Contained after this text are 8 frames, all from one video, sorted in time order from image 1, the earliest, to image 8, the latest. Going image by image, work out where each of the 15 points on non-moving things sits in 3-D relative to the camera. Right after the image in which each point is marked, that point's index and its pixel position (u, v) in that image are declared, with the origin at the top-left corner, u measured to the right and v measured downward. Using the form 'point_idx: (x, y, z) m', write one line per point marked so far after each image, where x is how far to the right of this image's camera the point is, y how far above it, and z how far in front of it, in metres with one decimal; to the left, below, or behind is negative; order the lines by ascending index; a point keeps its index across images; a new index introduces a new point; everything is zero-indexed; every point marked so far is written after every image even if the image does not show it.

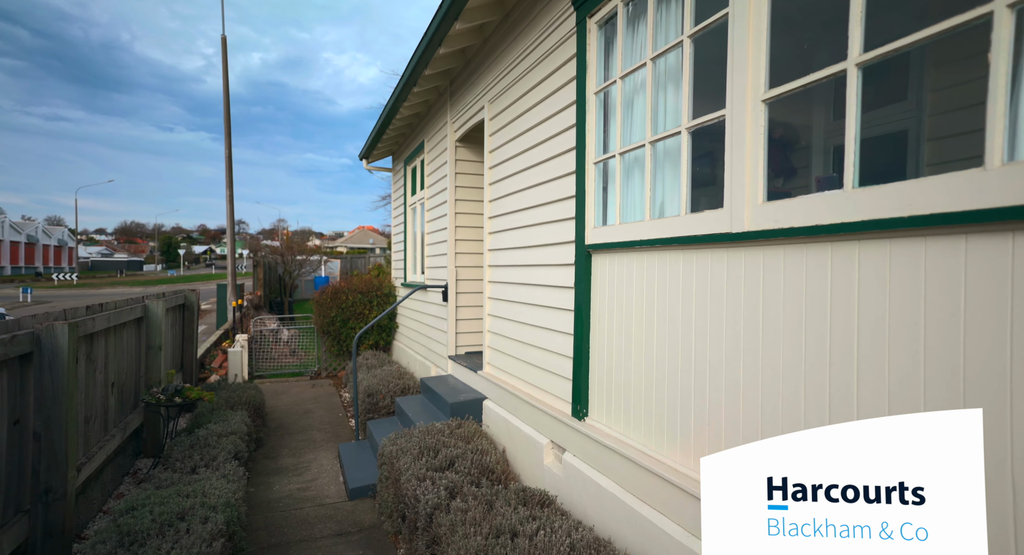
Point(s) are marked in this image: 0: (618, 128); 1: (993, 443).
0: (+0.6, +0.8, +2.9) m
1: (+1.2, -0.4, +1.3) m
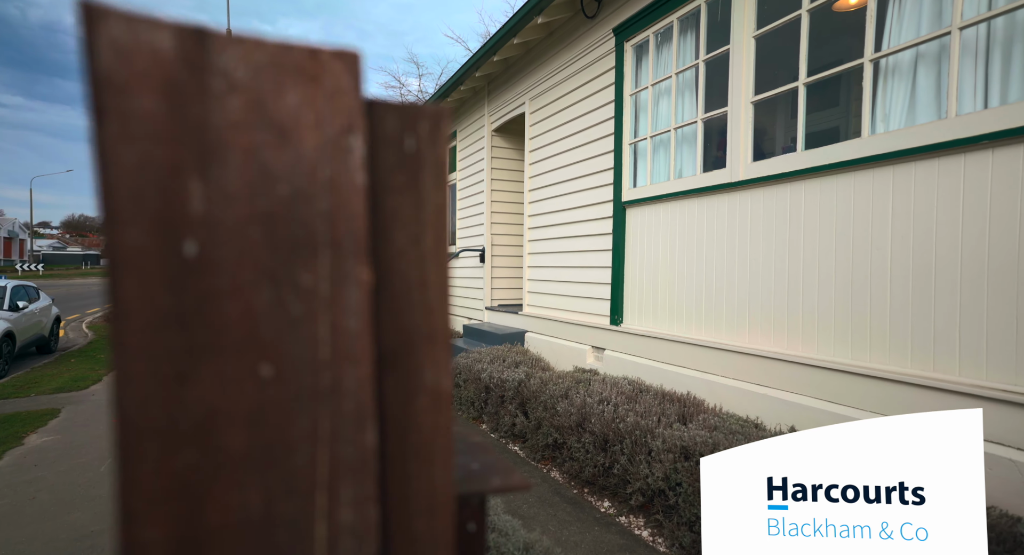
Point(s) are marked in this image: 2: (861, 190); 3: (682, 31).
0: (+1.1, +1.3, +4.2) m
1: (+1.8, 0.0, +2.6) m
2: (+1.8, +0.4, +2.7) m
3: (+1.3, +1.9, +3.9) m
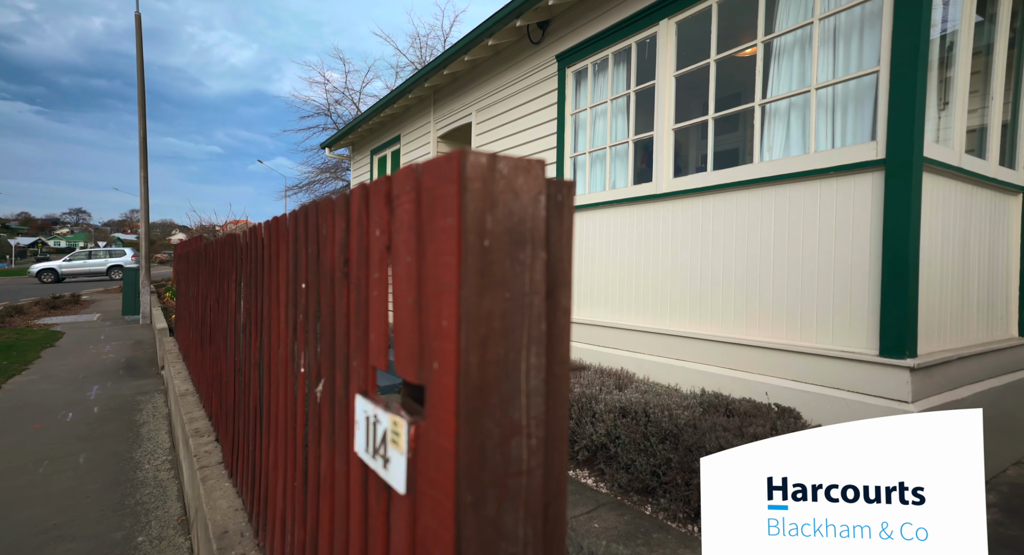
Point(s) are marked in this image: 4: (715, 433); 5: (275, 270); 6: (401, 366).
0: (+0.7, +1.3, +4.9) m
1: (+1.6, 0.0, +3.4) m
2: (+1.6, +0.5, +3.5) m
3: (+0.9, +1.9, +4.6) m
4: (+1.0, -0.8, +2.7) m
5: (-0.9, 0.0, +2.0) m
6: (-0.2, -0.2, +1.0) m
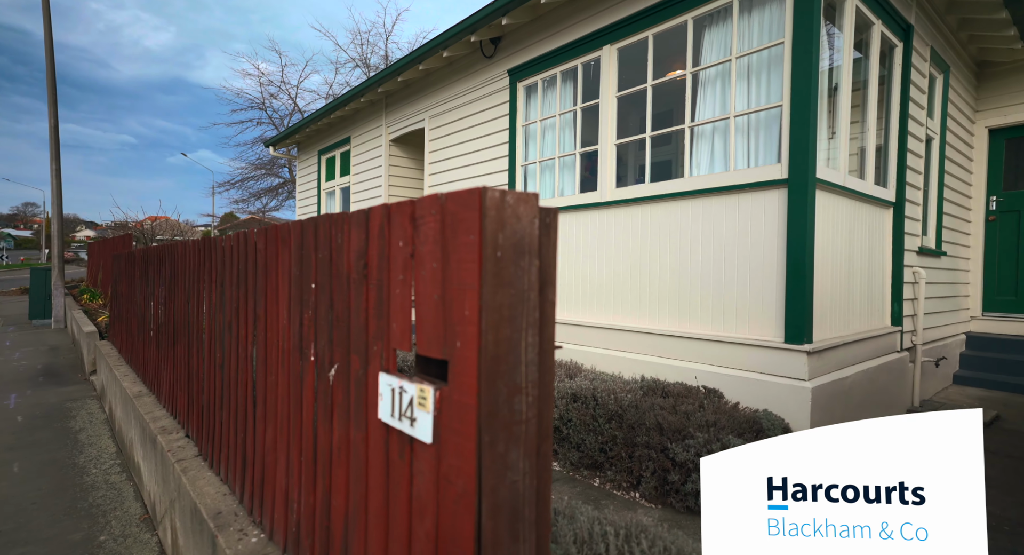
0: (+0.3, +1.3, +5.3) m
1: (+1.3, 0.0, +3.9) m
2: (+1.3, +0.5, +3.9) m
3: (+0.5, +1.9, +5.0) m
4: (+0.8, -0.8, +3.1) m
5: (-1.0, 0.0, +2.2) m
6: (-0.2, -0.2, +1.3) m
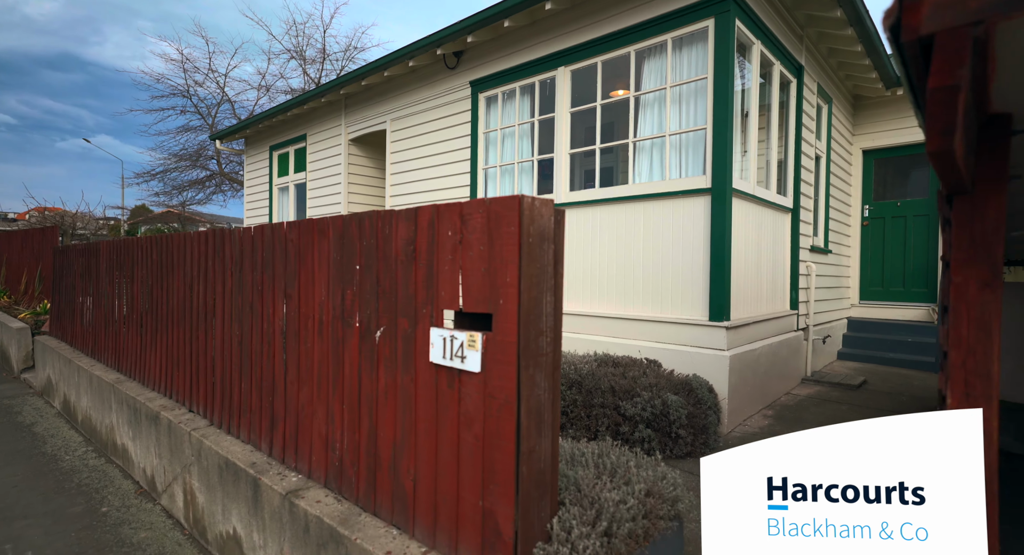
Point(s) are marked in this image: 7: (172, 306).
0: (-0.2, +1.4, +5.9) m
1: (+1.0, +0.1, +4.6) m
2: (+1.0, +0.6, +4.7) m
3: (+0.1, +2.0, +5.6) m
4: (+0.7, -0.7, +3.8) m
5: (-1.0, +0.1, +2.7) m
6: (-0.1, -0.1, +1.9) m
7: (-2.6, -0.2, +4.0) m
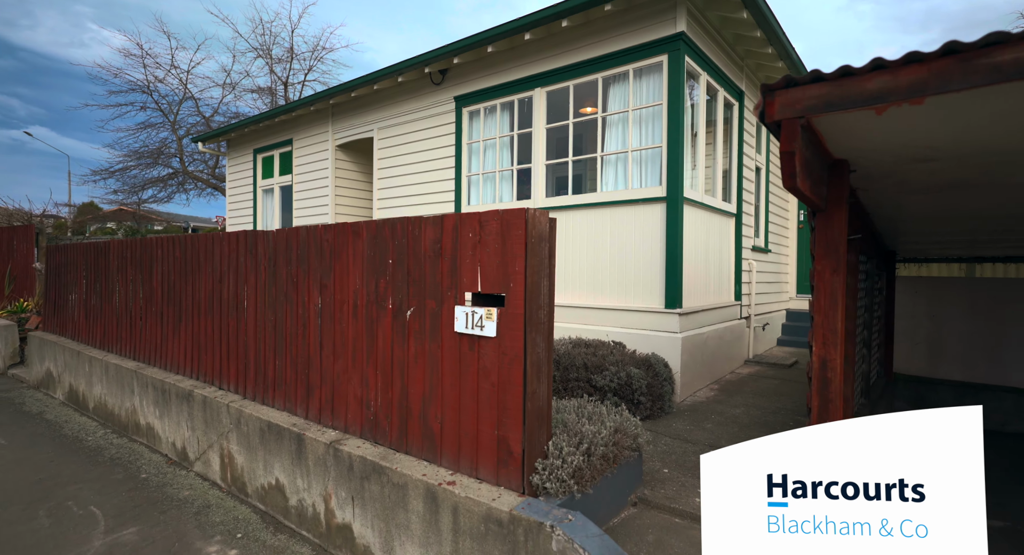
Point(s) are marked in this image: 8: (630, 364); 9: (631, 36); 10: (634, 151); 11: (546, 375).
0: (-0.4, +1.4, +6.5) m
1: (+0.9, +0.2, +5.4) m
2: (+0.9, +0.6, +5.4) m
3: (-0.1, +2.0, +6.3) m
4: (+0.6, -0.7, +4.5) m
5: (-1.1, +0.1, +3.3) m
6: (-0.1, -0.1, +2.6) m
7: (-2.7, -0.2, +4.5) m
8: (+1.0, -0.7, +4.4) m
9: (+1.2, +2.4, +5.1) m
10: (+1.2, +1.3, +5.2) m
11: (+0.2, -0.5, +2.6) m
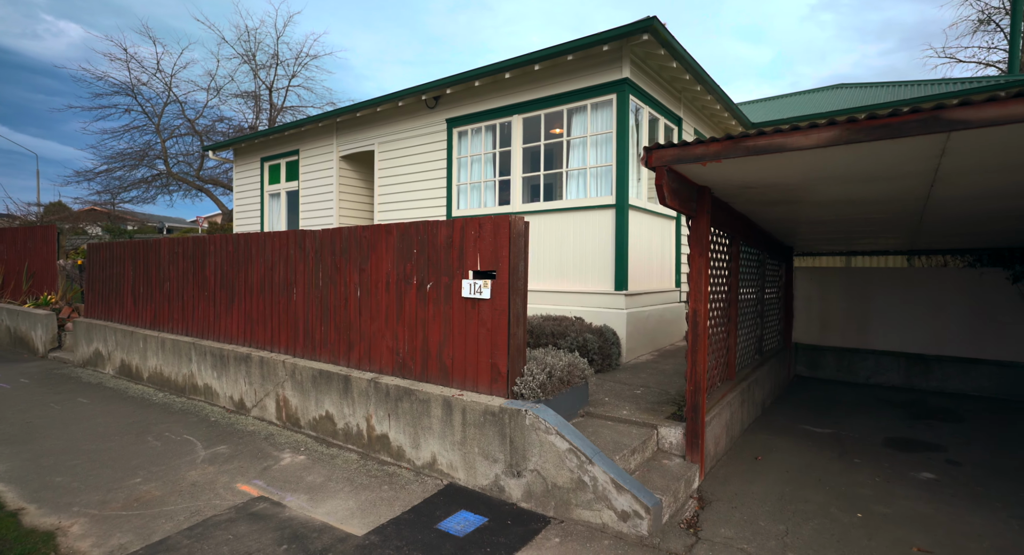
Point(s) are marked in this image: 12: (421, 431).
0: (-0.7, +1.6, +7.9) m
1: (+0.7, +0.3, +6.8) m
2: (+0.6, +0.7, +6.8) m
3: (-0.4, +2.1, +7.7) m
4: (+0.4, -0.5, +5.9) m
5: (-1.2, +0.3, +4.6) m
6: (-0.2, +0.1, +3.9) m
7: (-2.9, -0.1, +5.7) m
8: (+0.8, -0.6, +5.8) m
9: (+1.0, +2.5, +6.5) m
10: (+1.0, +1.4, +6.6) m
11: (+0.1, -0.3, +3.9) m
12: (-0.7, -1.2, +4.0) m
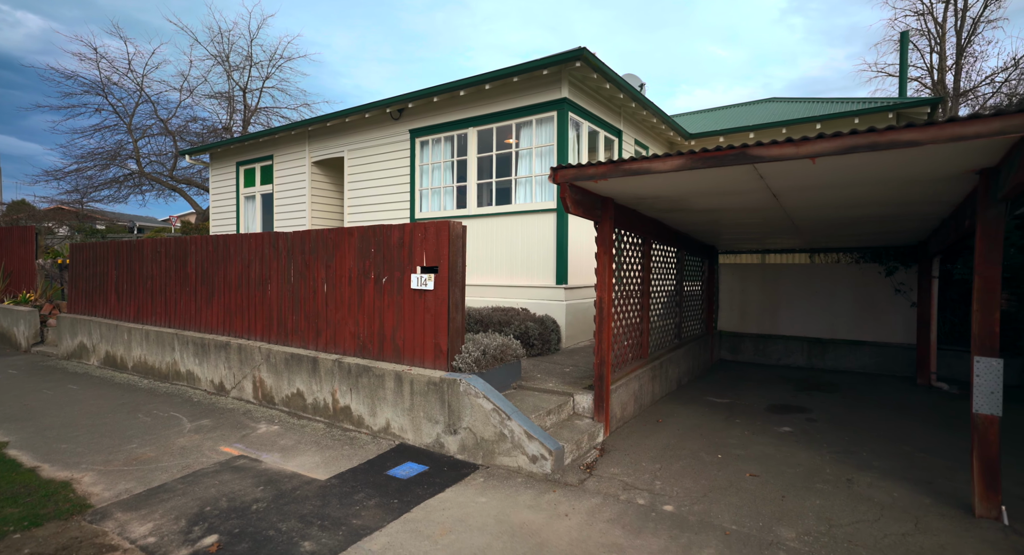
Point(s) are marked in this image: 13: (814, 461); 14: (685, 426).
0: (-1.4, +1.6, +8.6) m
1: (0.0, +0.3, +7.6) m
2: (0.0, +0.8, +7.6) m
3: (-1.1, +2.2, +8.4) m
4: (-0.2, -0.5, +6.7) m
5: (-1.7, +0.3, +5.3) m
6: (-0.7, +0.1, +4.7) m
7: (-3.5, 0.0, +6.4) m
8: (+0.2, -0.5, +6.6) m
9: (+0.3, +2.5, +7.3) m
10: (+0.4, +1.5, +7.5) m
11: (-0.5, -0.3, +4.7) m
12: (-1.2, -1.1, +4.8) m
13: (+2.2, -1.3, +3.8) m
14: (+1.6, -1.4, +4.8) m
